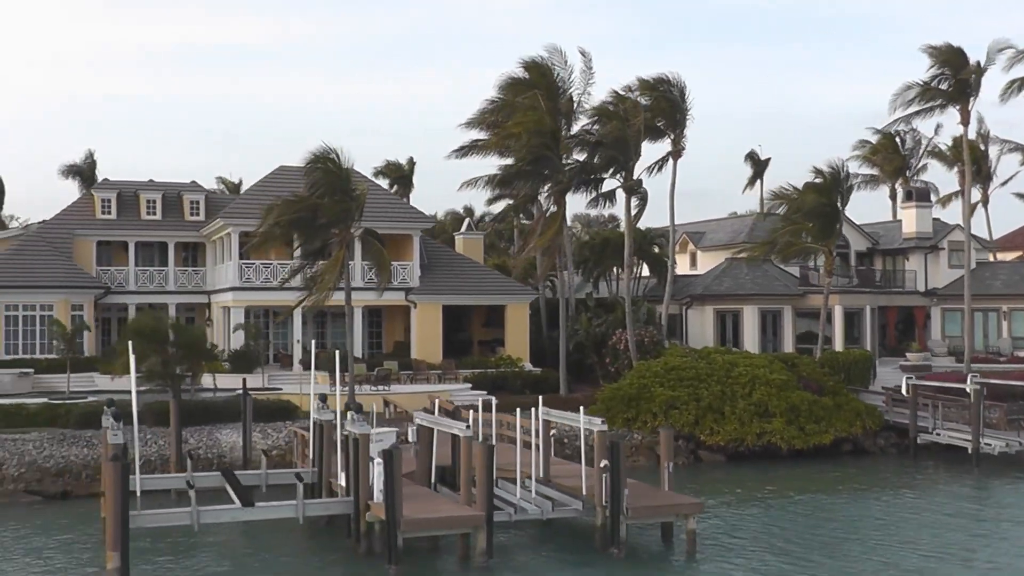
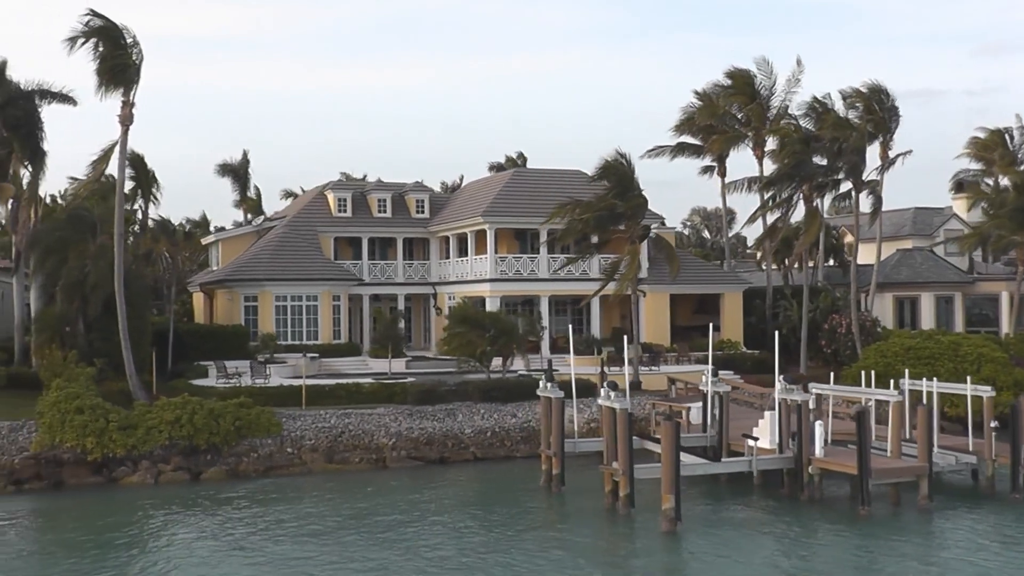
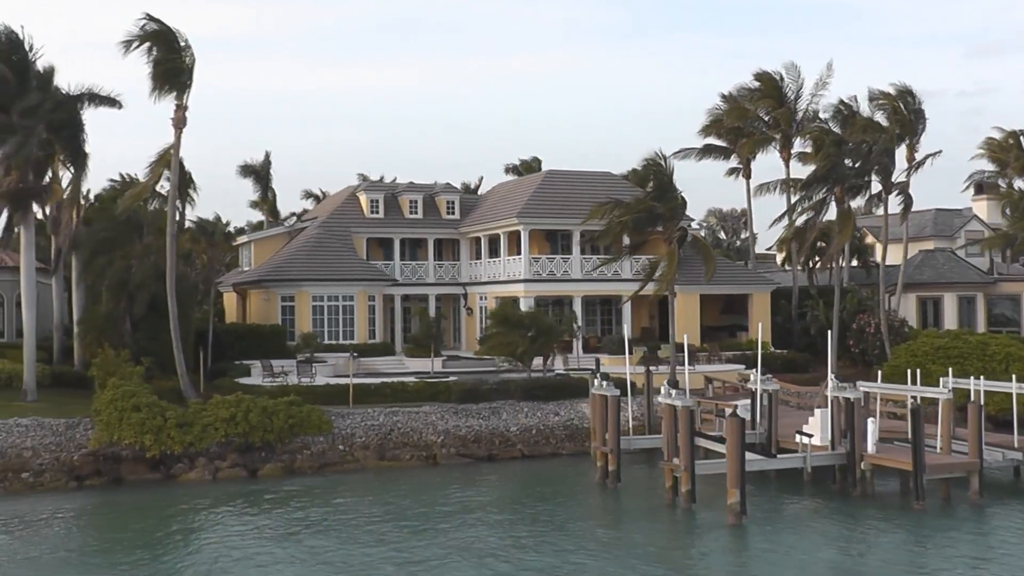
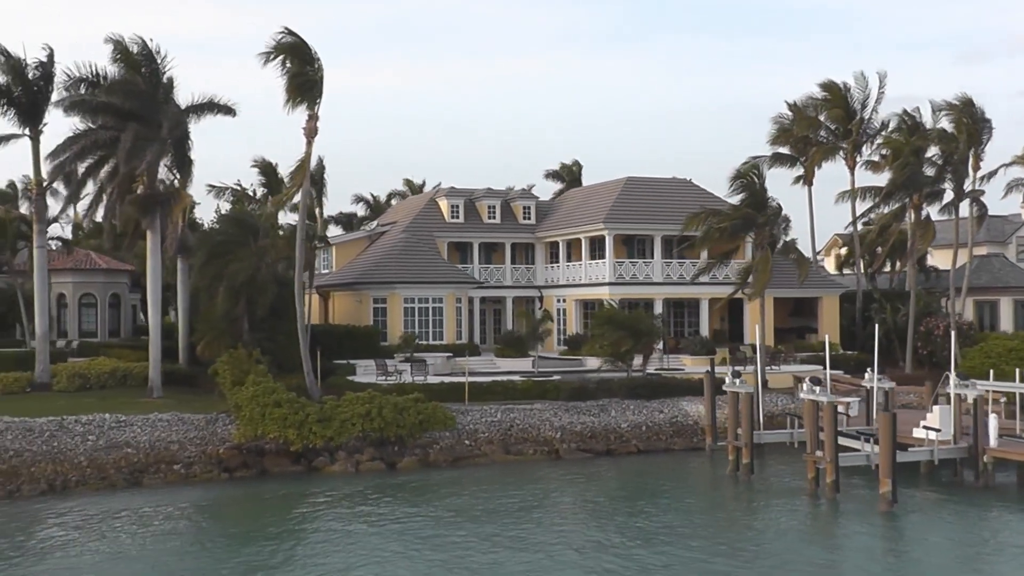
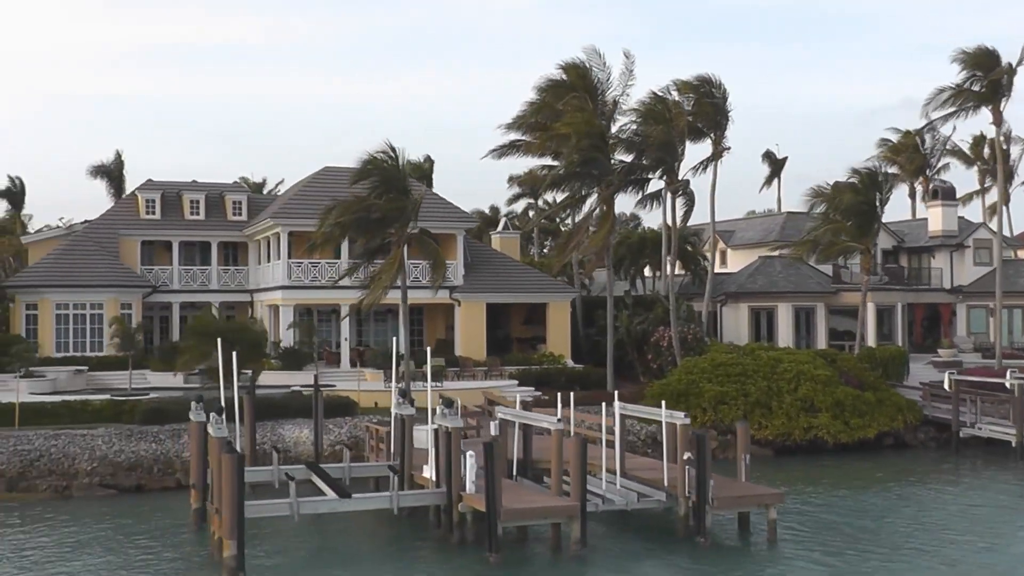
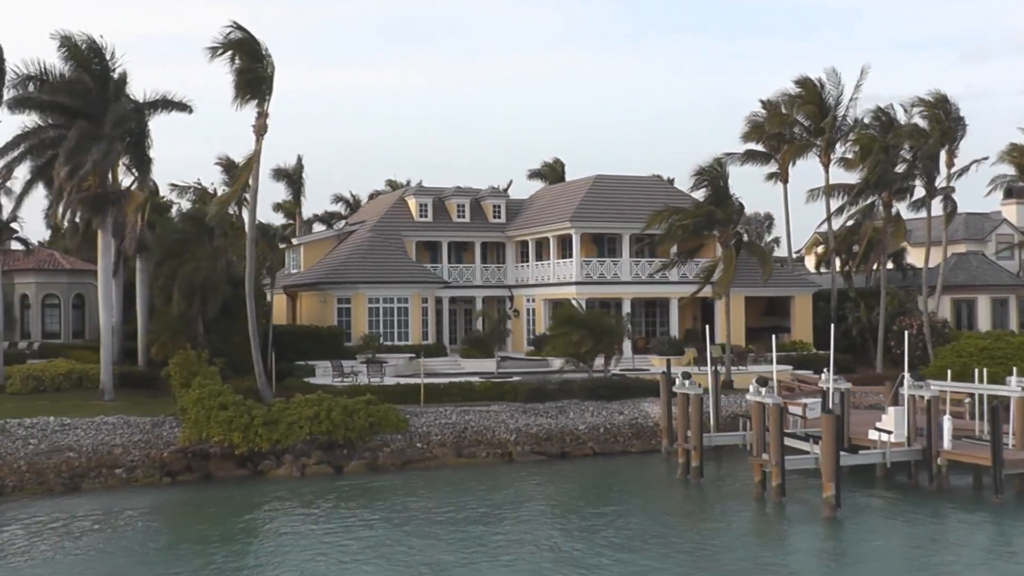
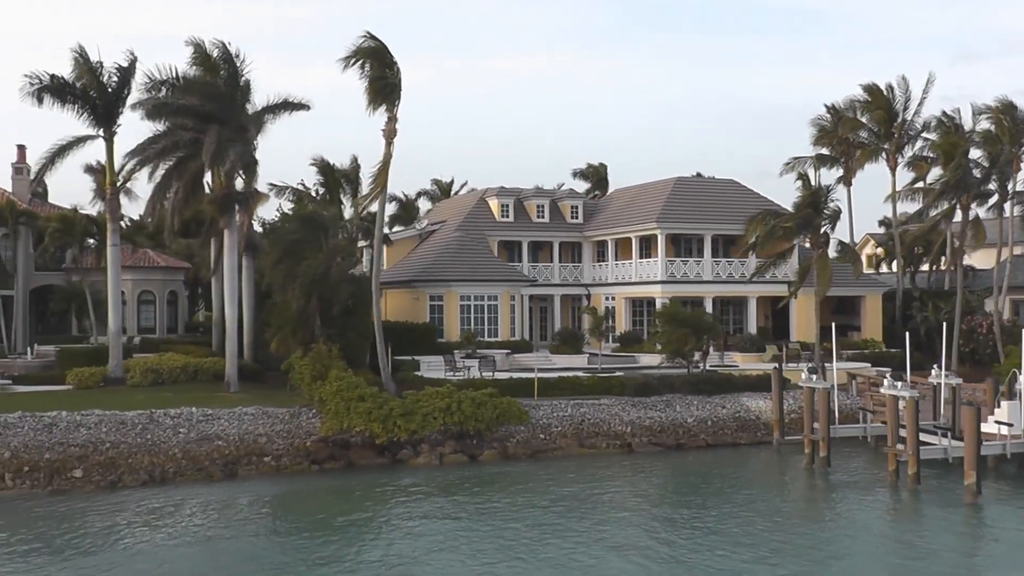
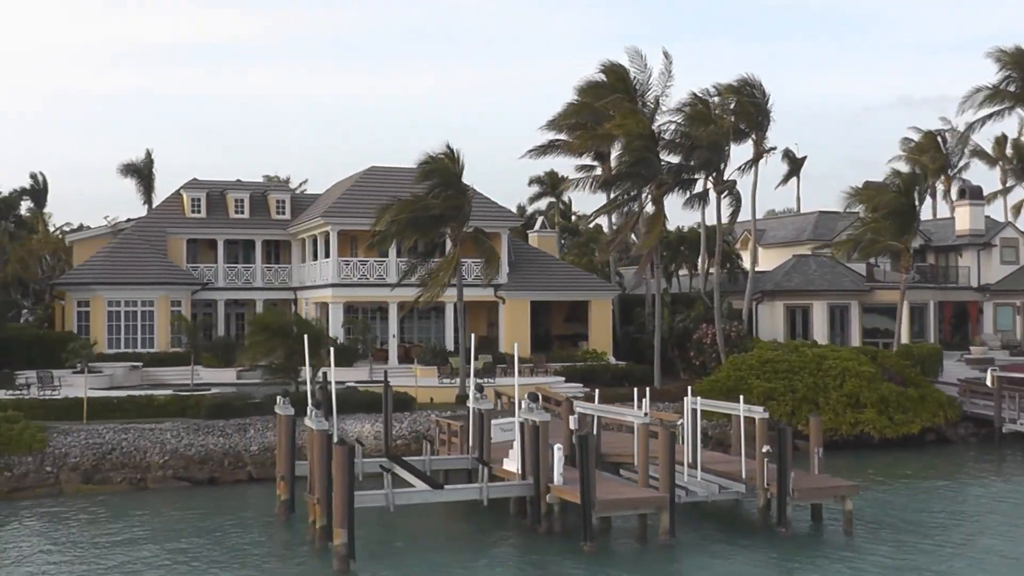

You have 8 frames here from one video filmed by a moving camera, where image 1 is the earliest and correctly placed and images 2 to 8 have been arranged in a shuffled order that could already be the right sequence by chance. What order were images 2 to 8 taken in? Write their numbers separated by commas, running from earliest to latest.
5, 8, 2, 3, 6, 4, 7
